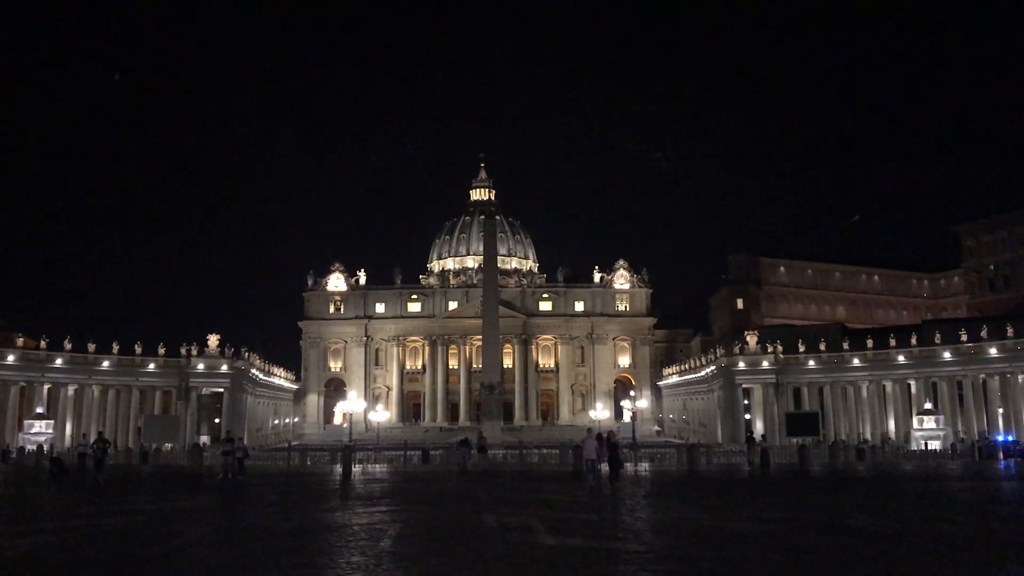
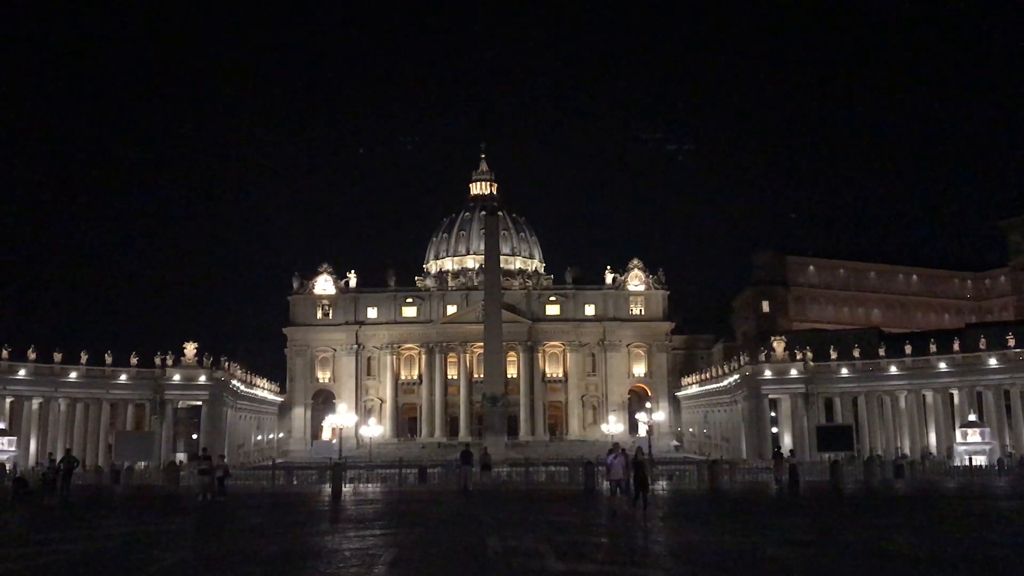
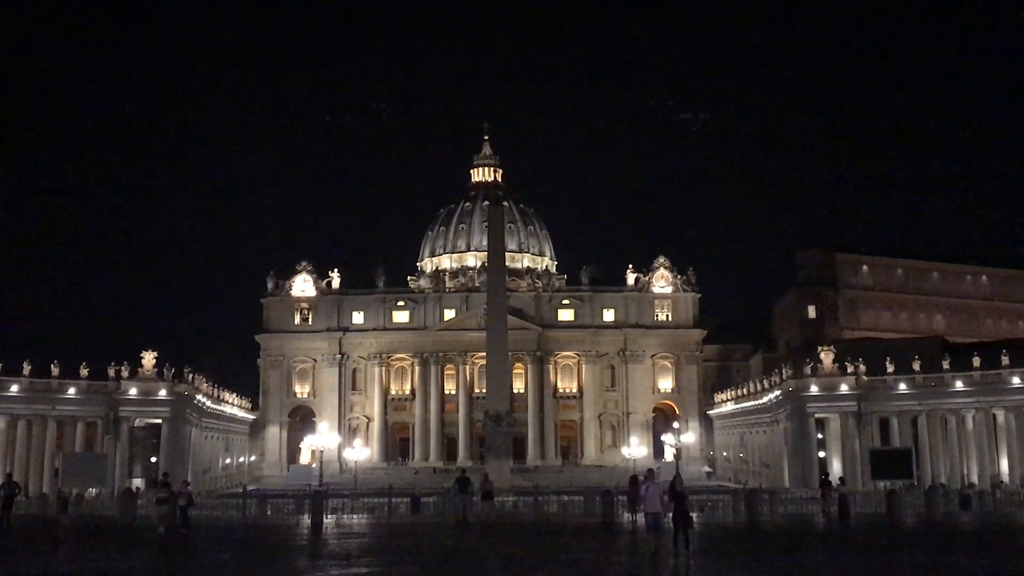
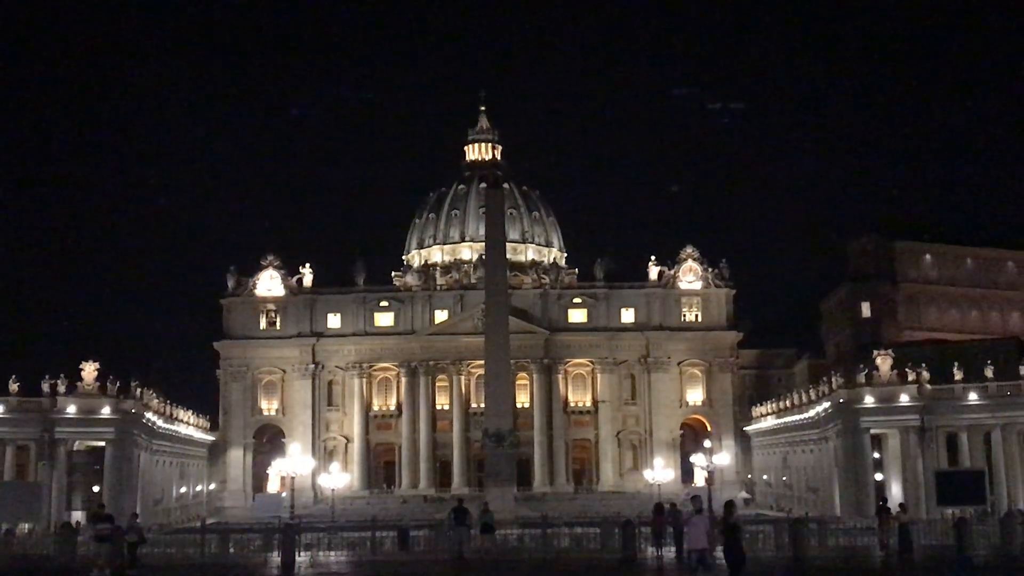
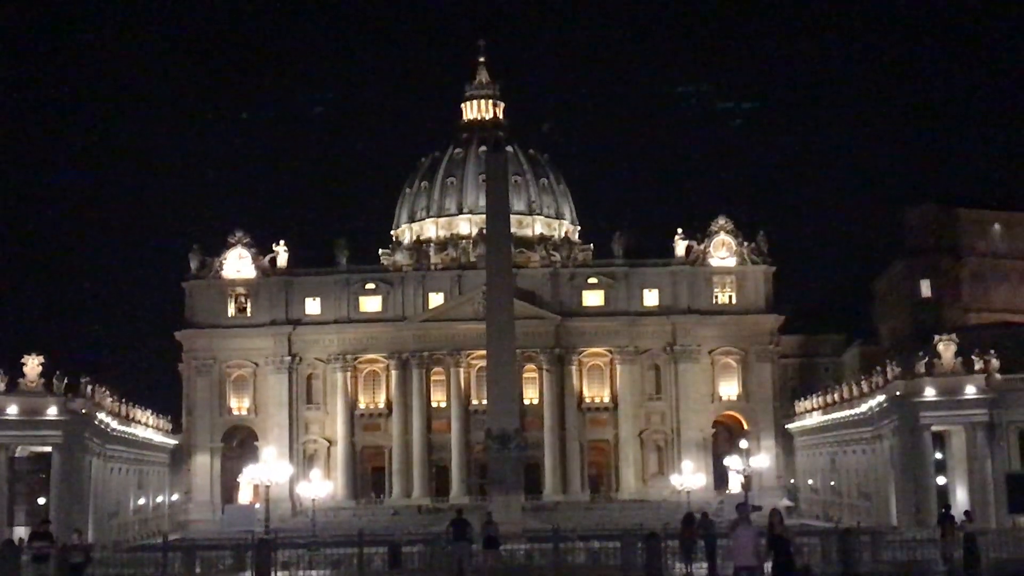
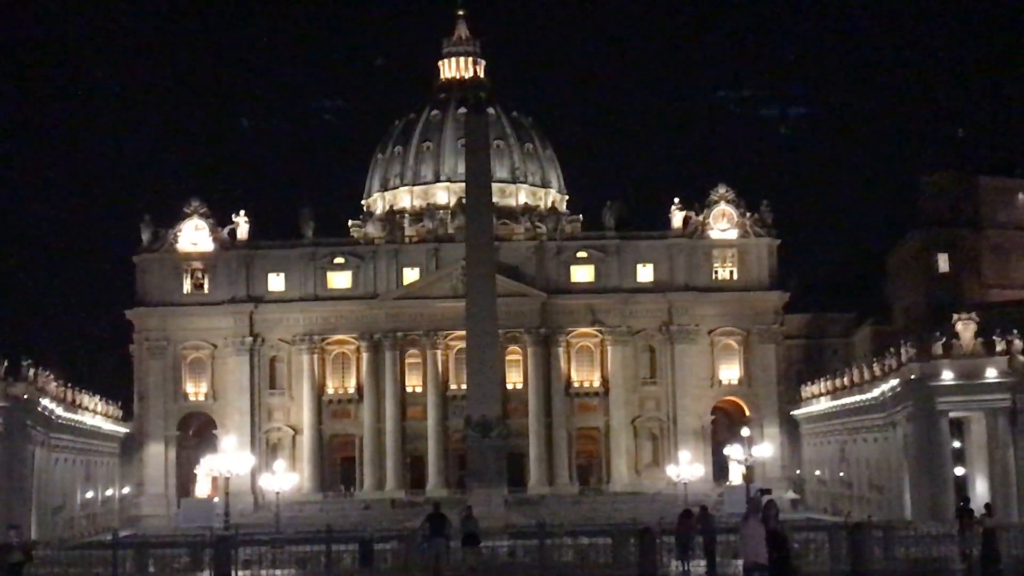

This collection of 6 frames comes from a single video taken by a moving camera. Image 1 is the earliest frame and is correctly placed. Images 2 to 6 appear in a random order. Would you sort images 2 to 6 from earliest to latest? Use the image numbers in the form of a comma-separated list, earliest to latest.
2, 3, 4, 5, 6
